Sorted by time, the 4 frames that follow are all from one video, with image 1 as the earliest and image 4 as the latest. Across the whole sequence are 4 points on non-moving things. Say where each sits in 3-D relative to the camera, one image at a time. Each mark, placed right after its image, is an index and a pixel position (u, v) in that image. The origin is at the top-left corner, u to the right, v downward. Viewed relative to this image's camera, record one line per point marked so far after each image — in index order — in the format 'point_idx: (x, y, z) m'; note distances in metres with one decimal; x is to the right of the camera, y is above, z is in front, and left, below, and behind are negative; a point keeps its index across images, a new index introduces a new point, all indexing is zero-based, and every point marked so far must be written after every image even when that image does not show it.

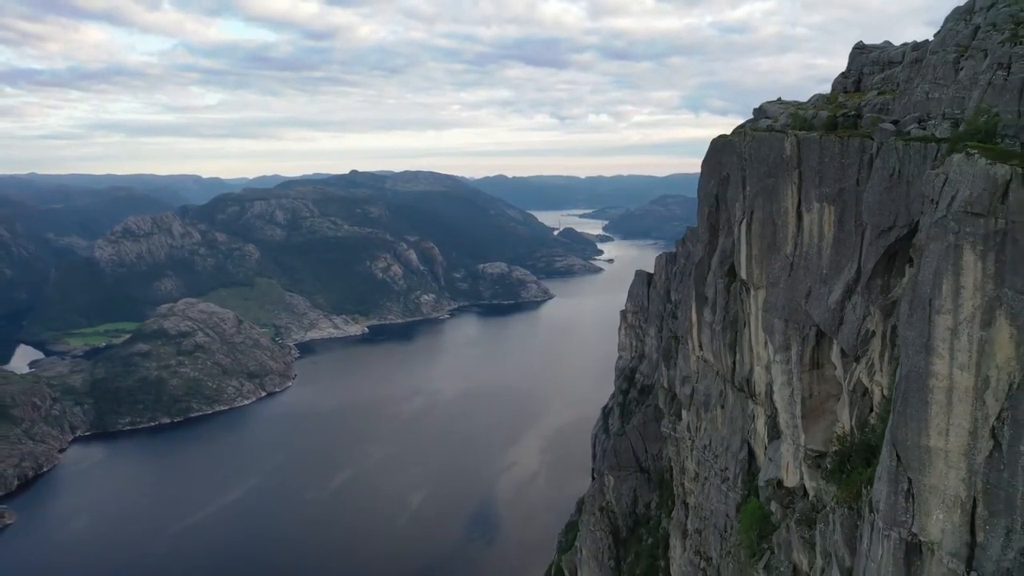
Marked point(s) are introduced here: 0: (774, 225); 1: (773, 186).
0: (+7.0, +1.9, +19.1) m
1: (+7.0, +2.8, +19.1) m
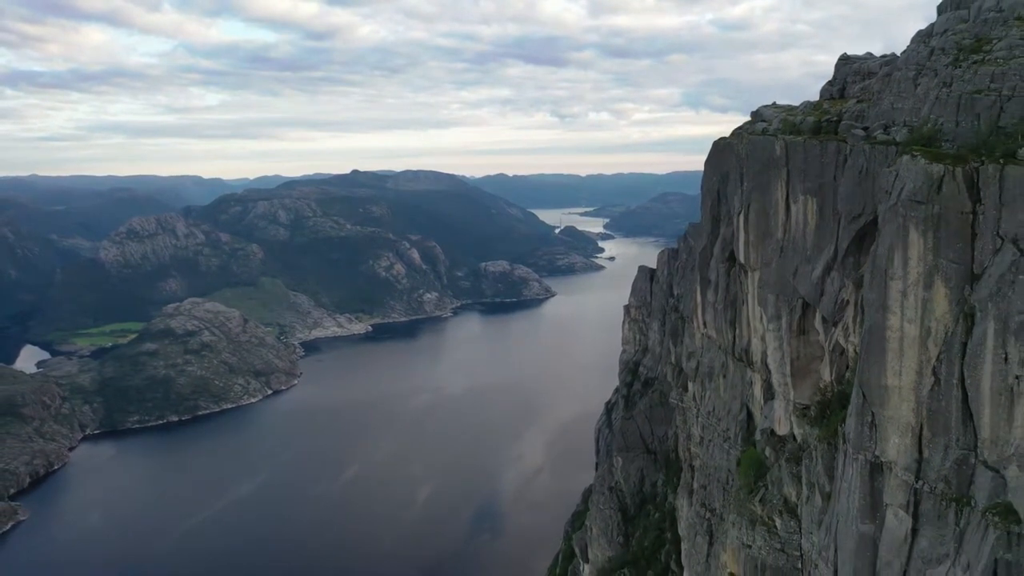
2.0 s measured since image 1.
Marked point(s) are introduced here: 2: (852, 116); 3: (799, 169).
0: (+7.6, +2.2, +20.8) m
1: (+7.5, +3.2, +20.7) m
2: (+9.4, +4.8, +19.7) m
3: (+7.7, +3.3, +19.1) m
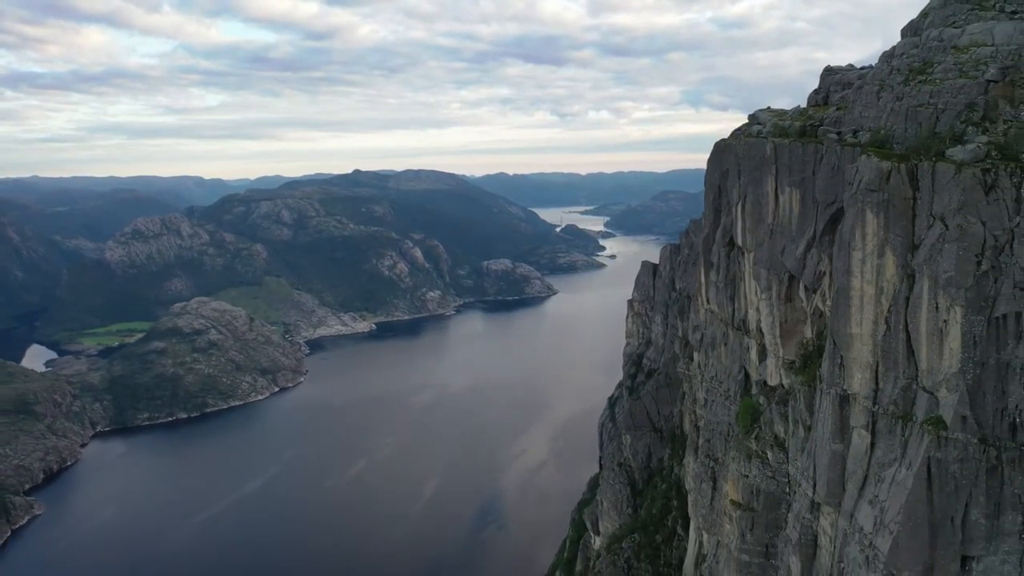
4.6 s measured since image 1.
0: (+8.3, +2.7, +23.0) m
1: (+8.2, +3.7, +23.0) m
2: (+10.1, +5.3, +21.9) m
3: (+8.4, +3.8, +21.4) m
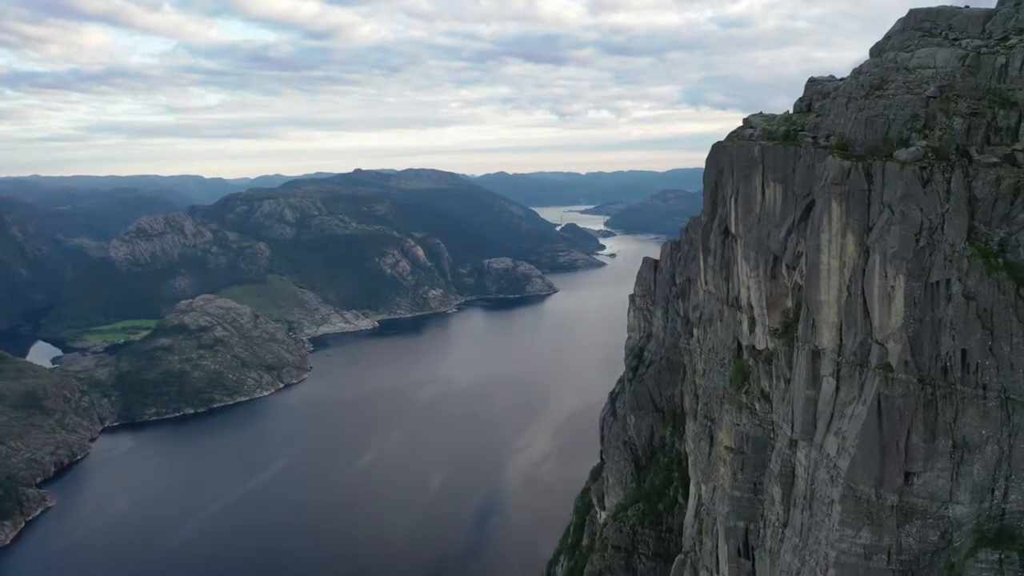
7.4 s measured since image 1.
0: (+8.9, +3.2, +25.5) m
1: (+8.9, +4.1, +25.4) m
2: (+10.7, +5.7, +24.4) m
3: (+9.1, +4.2, +23.8) m
